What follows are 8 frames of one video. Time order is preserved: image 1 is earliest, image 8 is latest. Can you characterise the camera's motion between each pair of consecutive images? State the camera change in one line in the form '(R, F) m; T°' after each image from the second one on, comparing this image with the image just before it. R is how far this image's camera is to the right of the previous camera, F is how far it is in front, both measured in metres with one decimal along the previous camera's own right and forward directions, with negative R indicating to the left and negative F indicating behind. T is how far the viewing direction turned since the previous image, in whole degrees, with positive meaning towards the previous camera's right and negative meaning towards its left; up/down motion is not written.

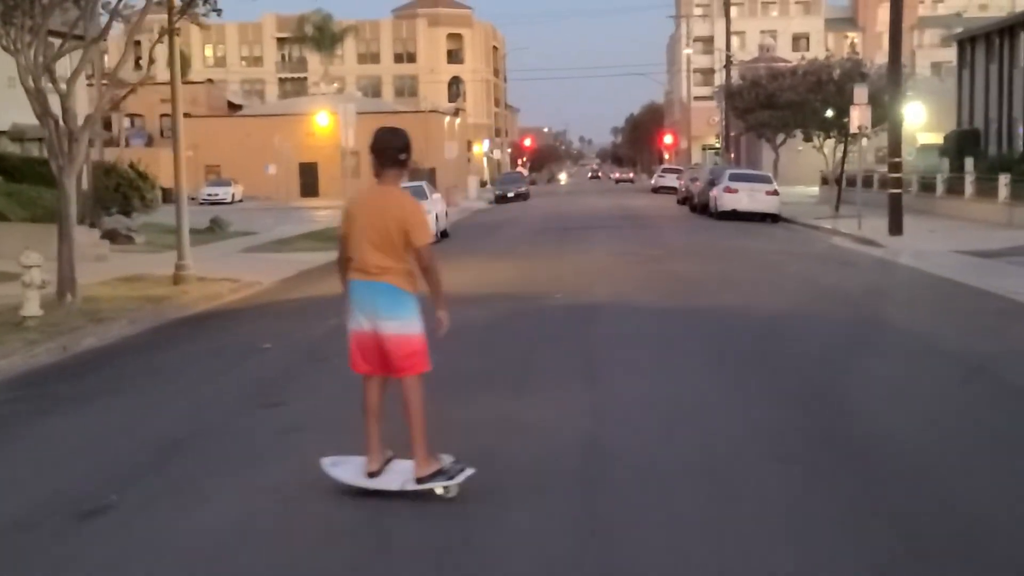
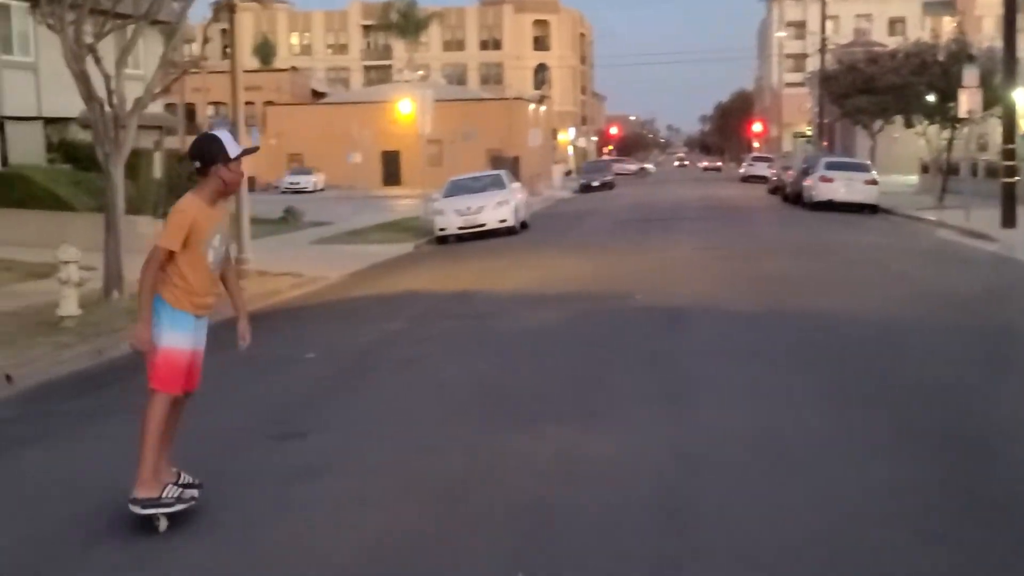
(+0.1, +1.5) m; -3°
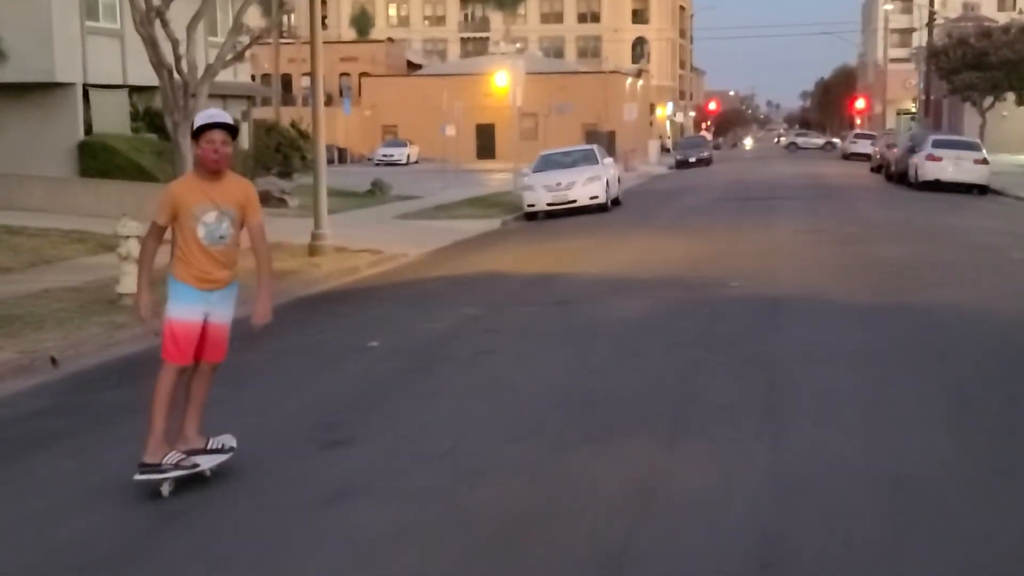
(+0.1, +1.0) m; -4°
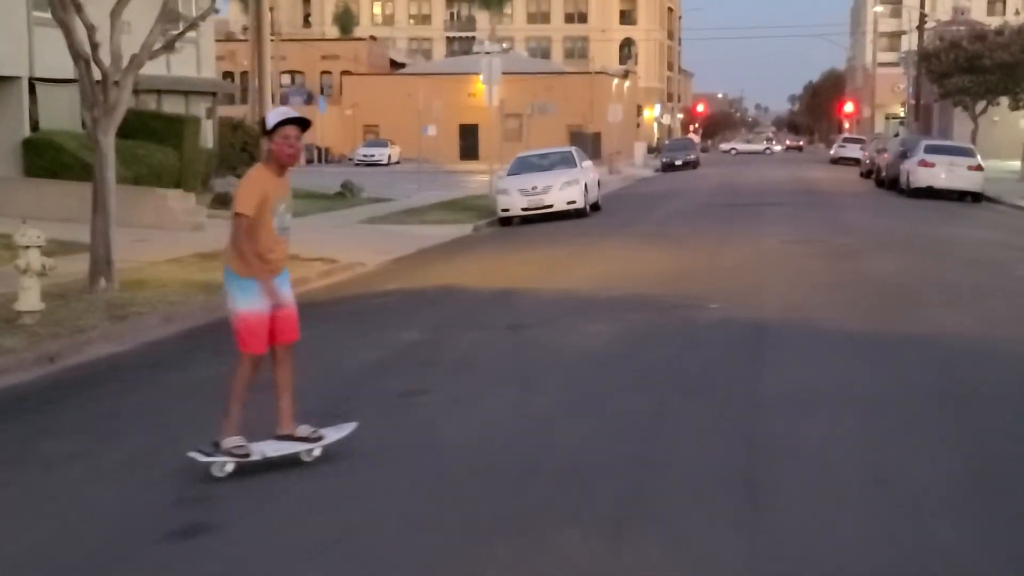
(+0.3, +1.6) m; 0°
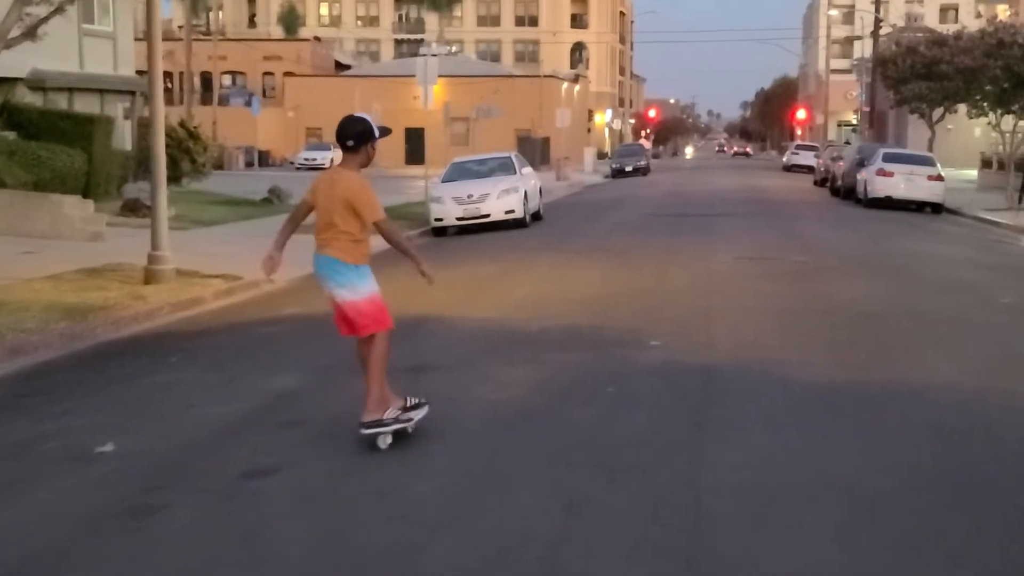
(+0.3, +1.9) m; +2°
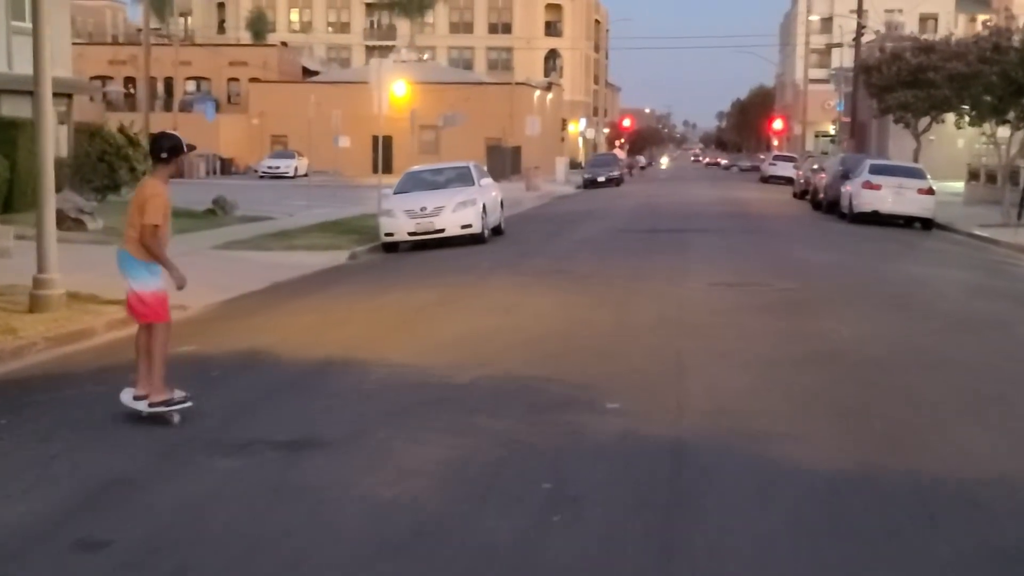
(+0.3, +2.2) m; +1°
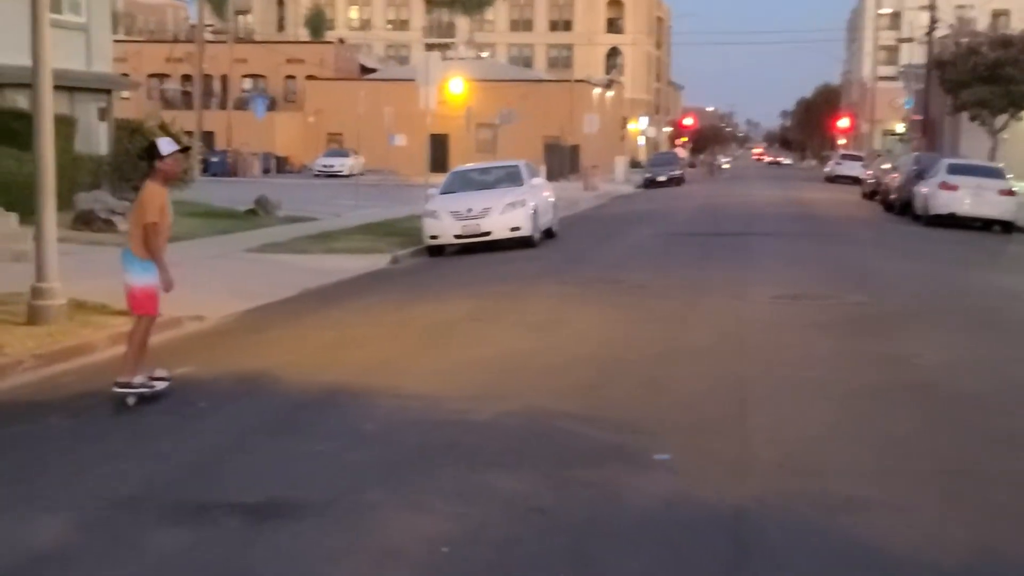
(+0.1, +1.4) m; -2°
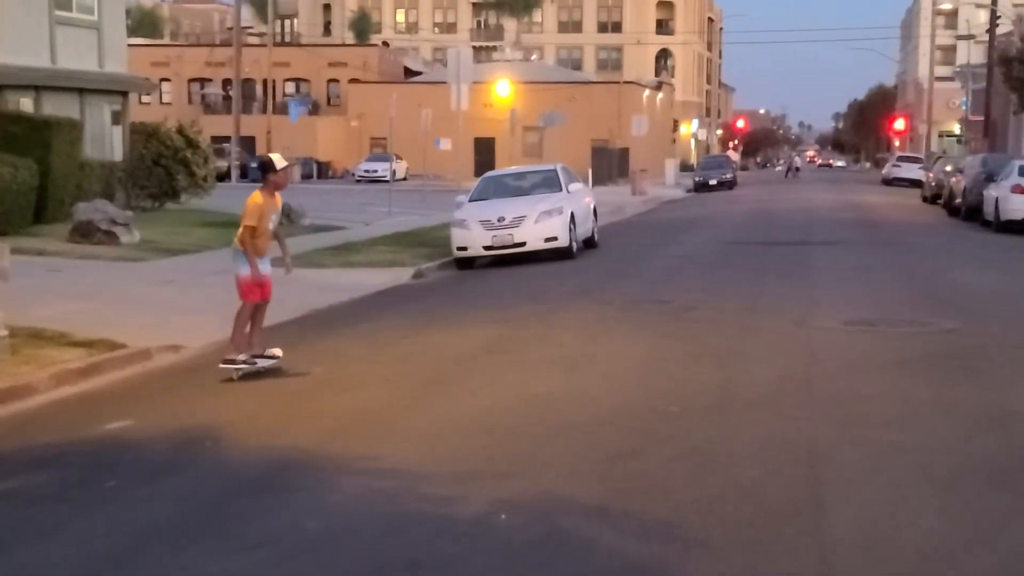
(+0.2, +2.1) m; -2°
